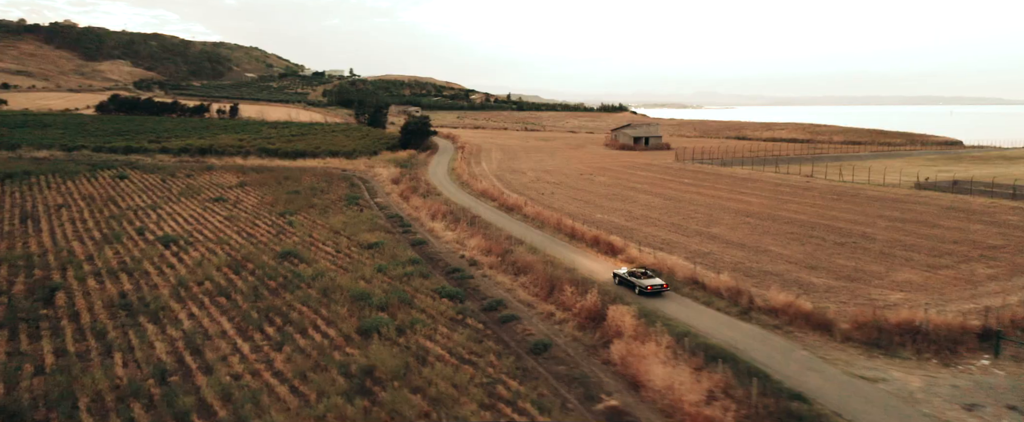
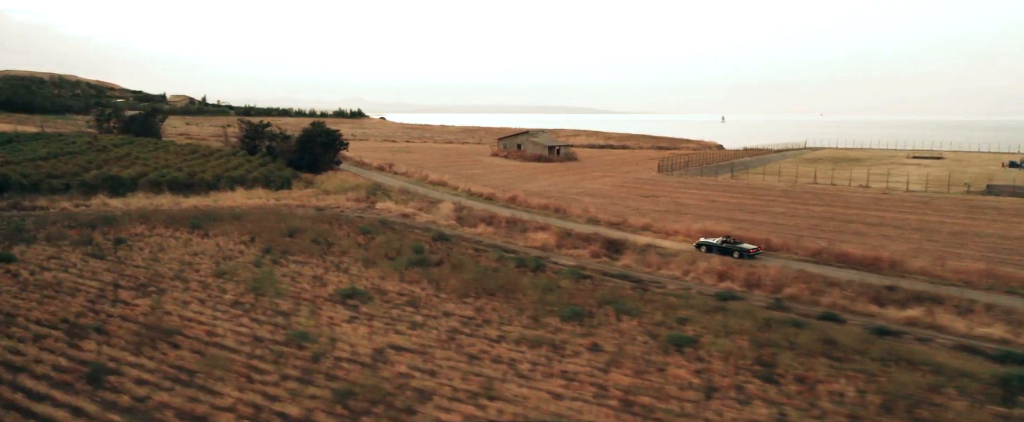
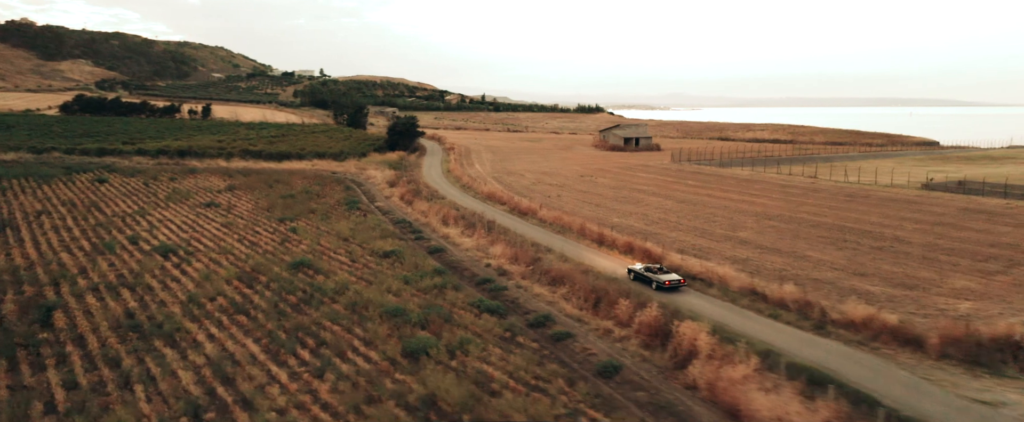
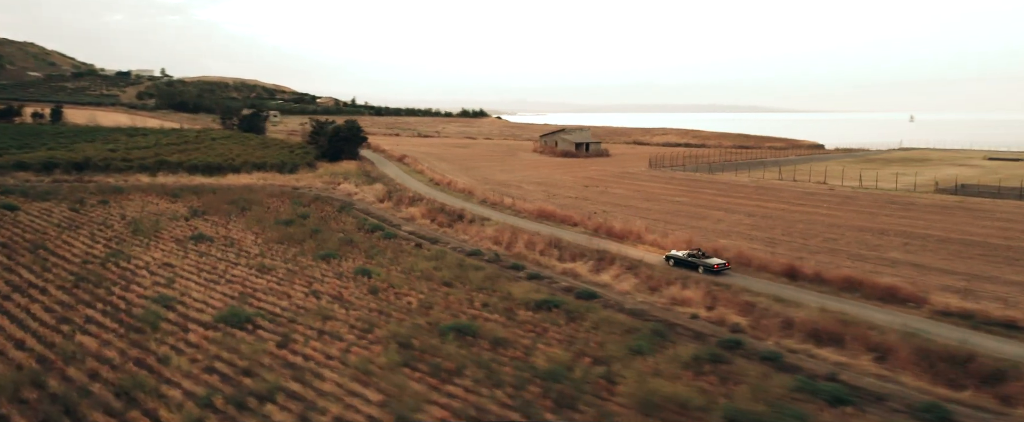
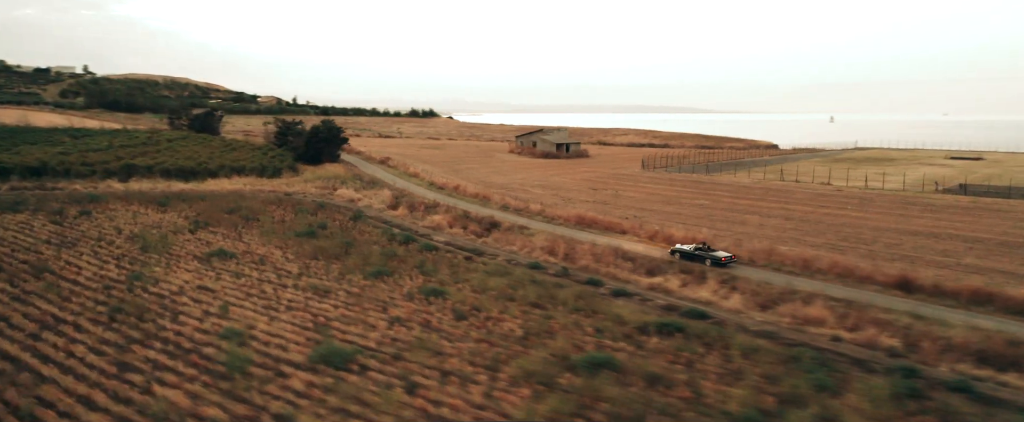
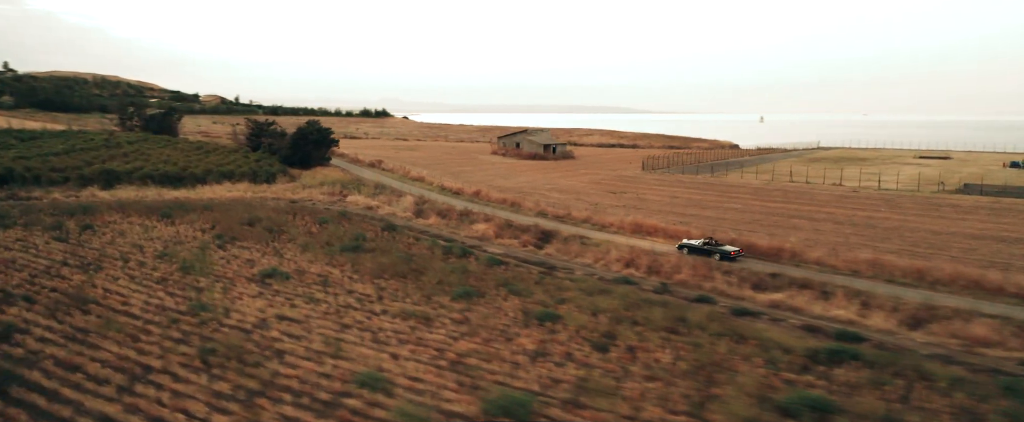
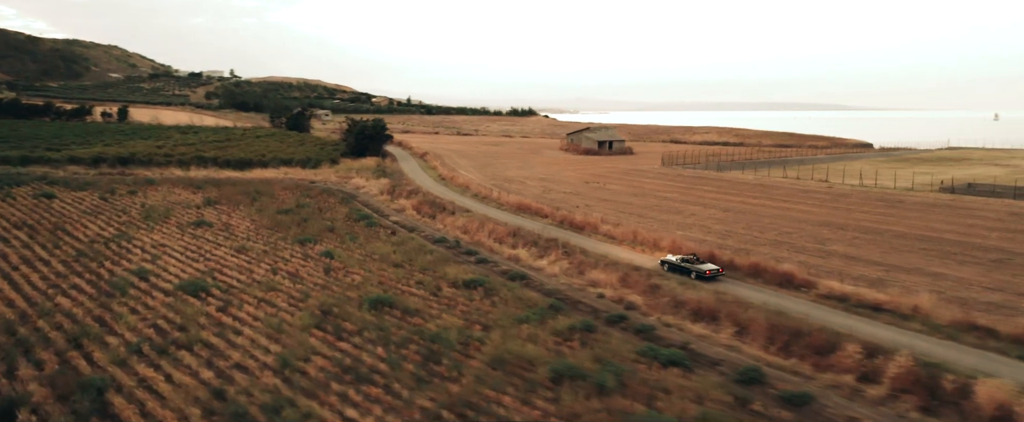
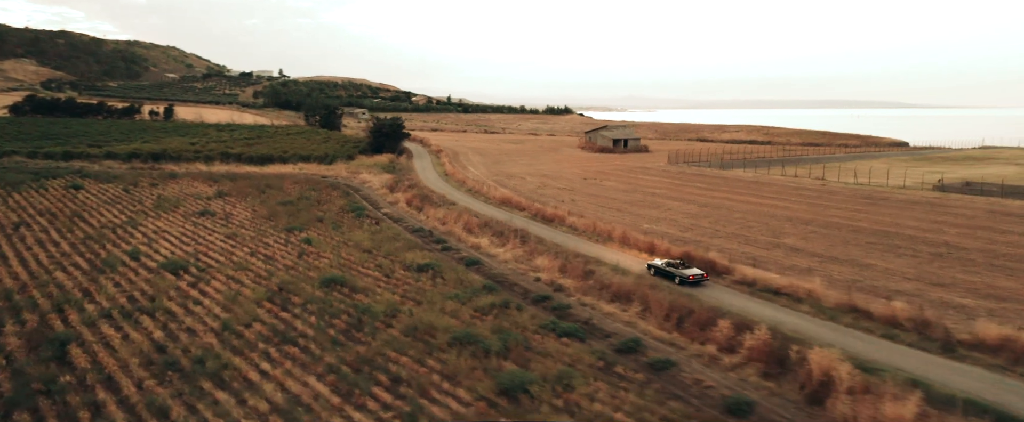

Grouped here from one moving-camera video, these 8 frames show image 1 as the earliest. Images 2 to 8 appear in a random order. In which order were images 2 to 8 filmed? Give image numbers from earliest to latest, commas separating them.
3, 8, 7, 4, 5, 6, 2
